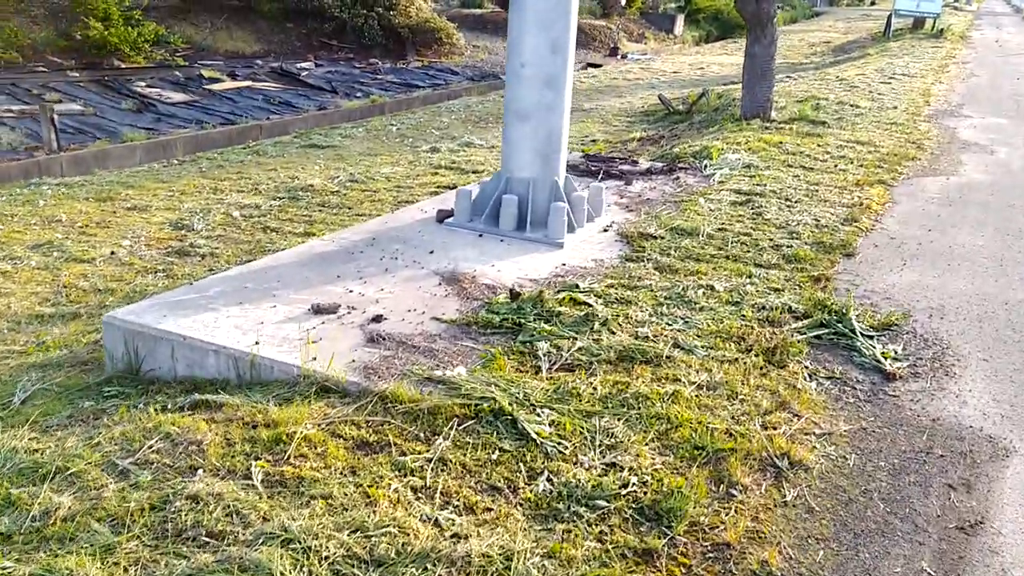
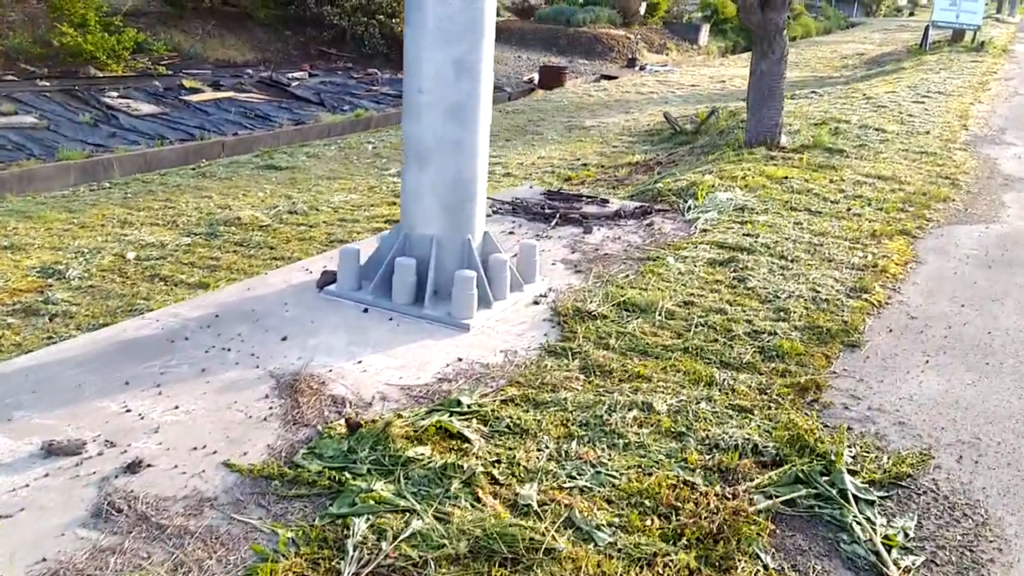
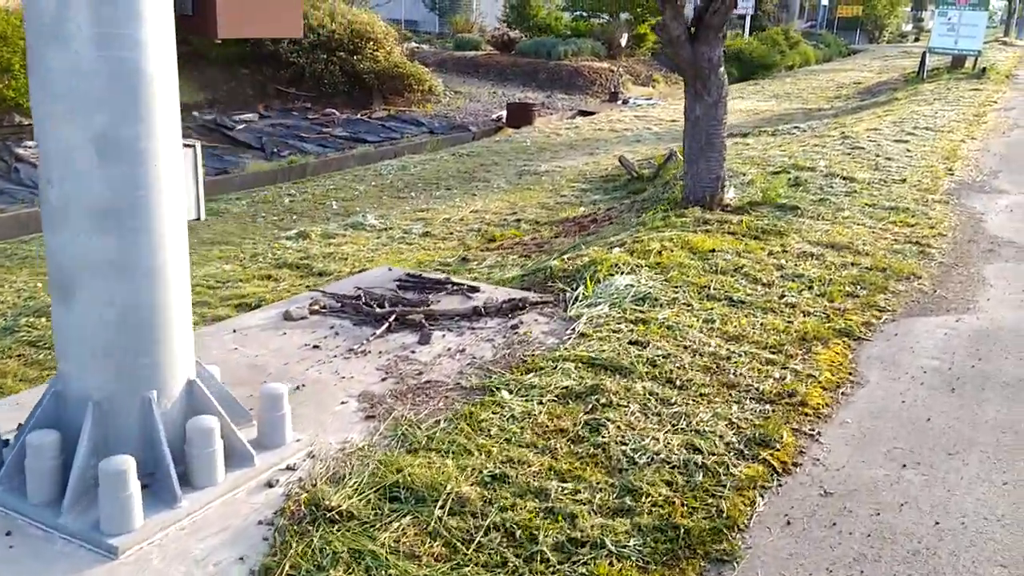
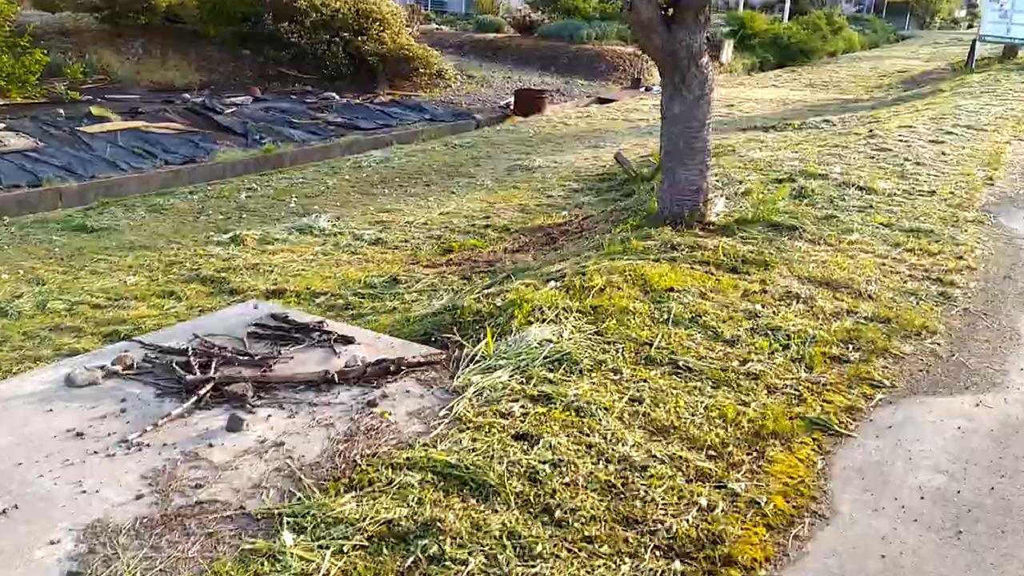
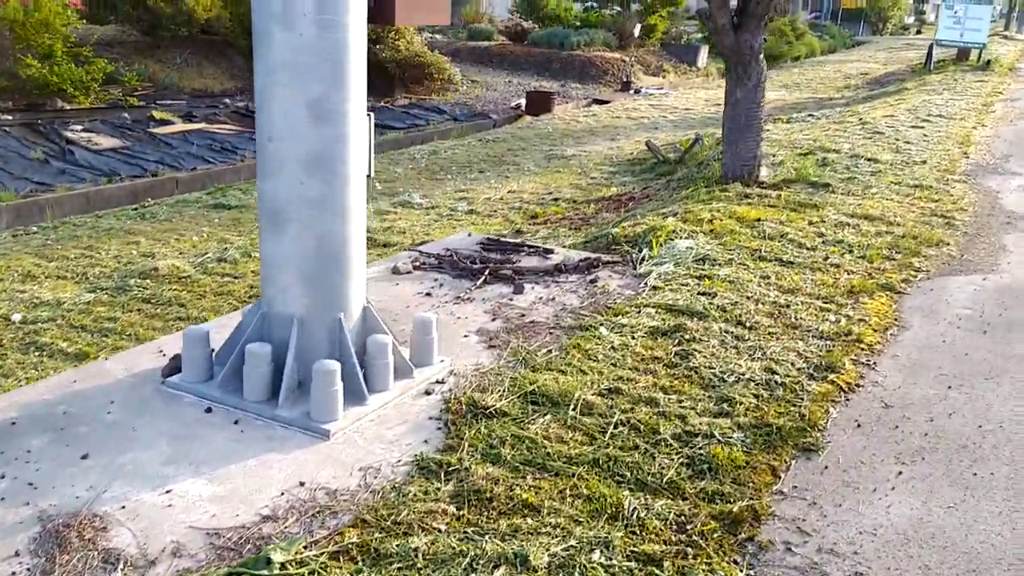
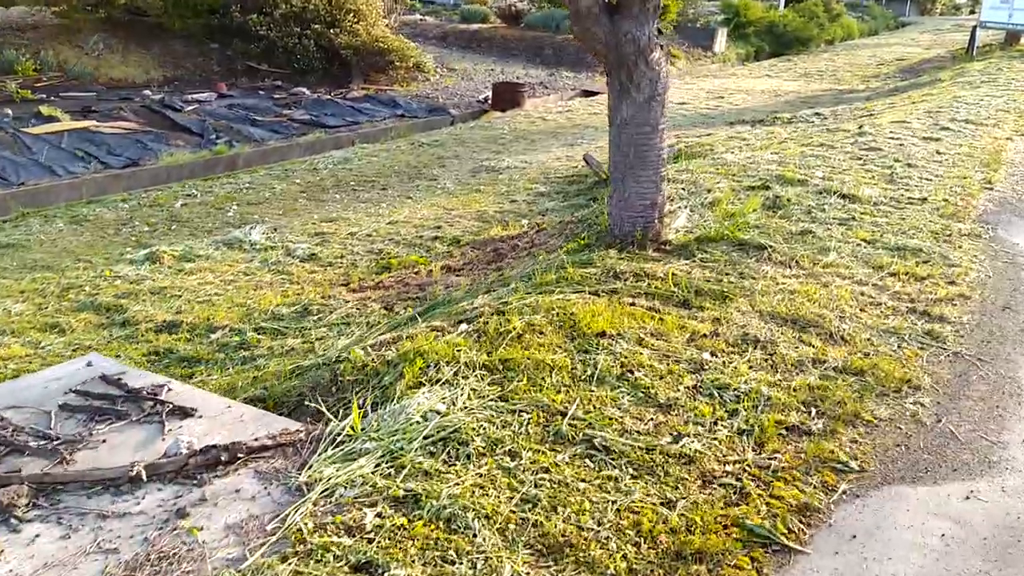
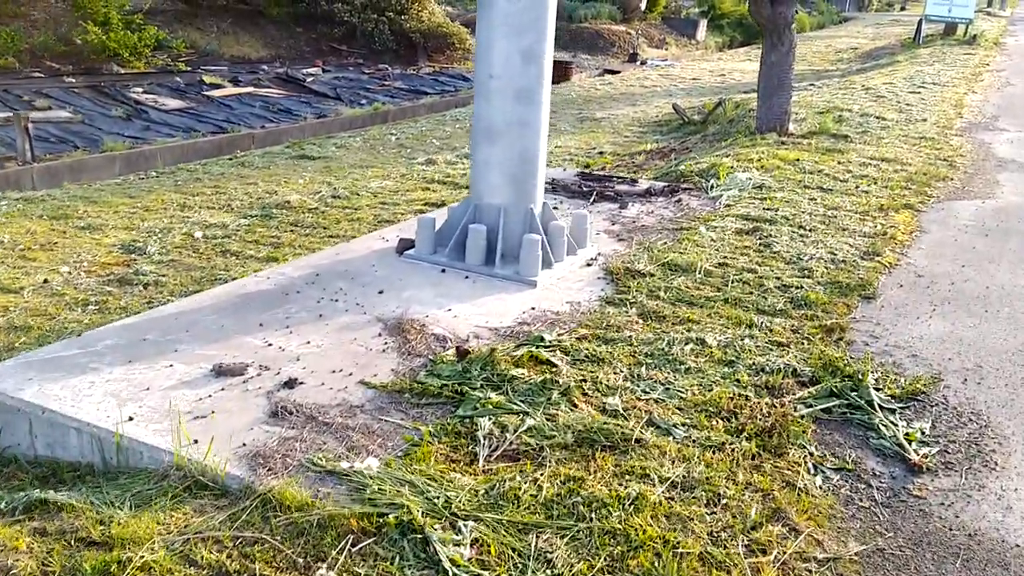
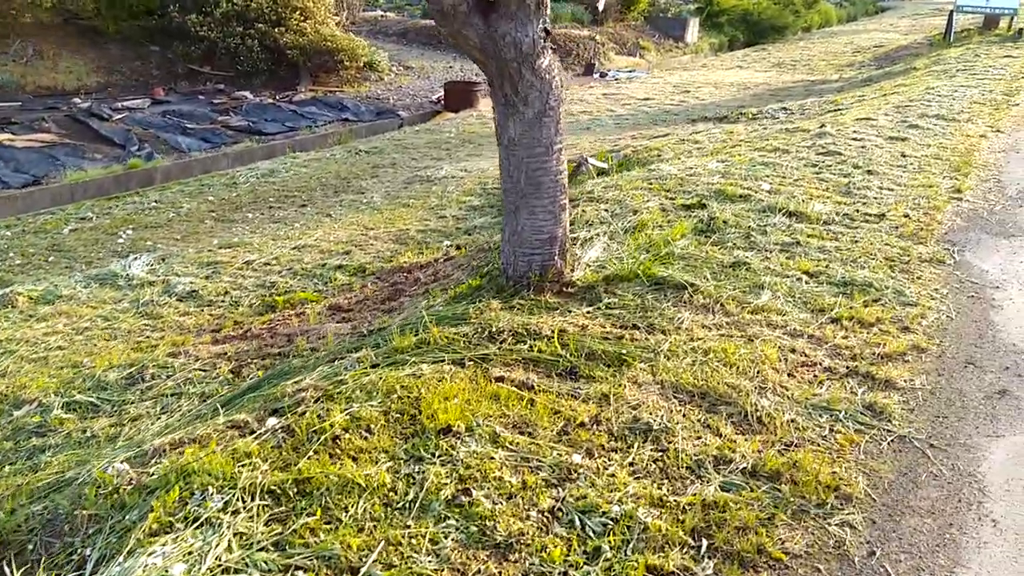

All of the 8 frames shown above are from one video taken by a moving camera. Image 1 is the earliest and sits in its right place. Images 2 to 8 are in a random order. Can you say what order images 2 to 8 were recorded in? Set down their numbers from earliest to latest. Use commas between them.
7, 2, 5, 3, 4, 6, 8
